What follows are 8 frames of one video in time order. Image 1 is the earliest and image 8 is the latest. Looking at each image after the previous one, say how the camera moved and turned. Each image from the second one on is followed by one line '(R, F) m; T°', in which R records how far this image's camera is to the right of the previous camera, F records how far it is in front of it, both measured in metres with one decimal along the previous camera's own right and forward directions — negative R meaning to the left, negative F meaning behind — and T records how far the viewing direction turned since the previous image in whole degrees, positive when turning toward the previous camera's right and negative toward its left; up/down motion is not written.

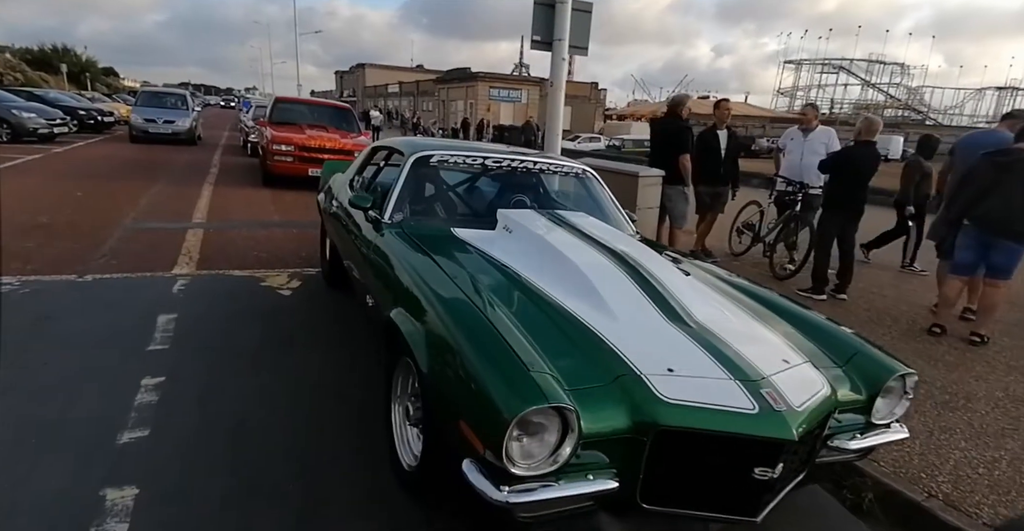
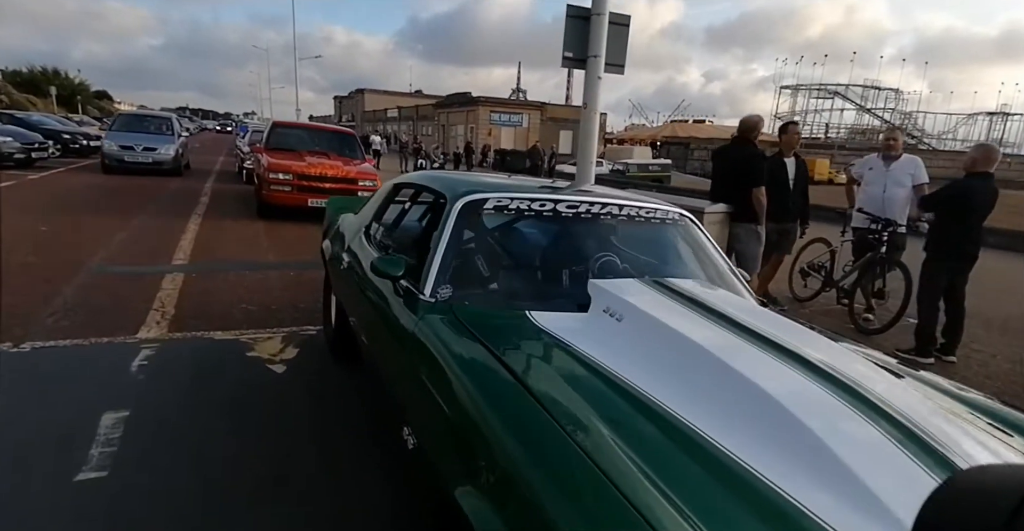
(-0.4, +1.0) m; 0°
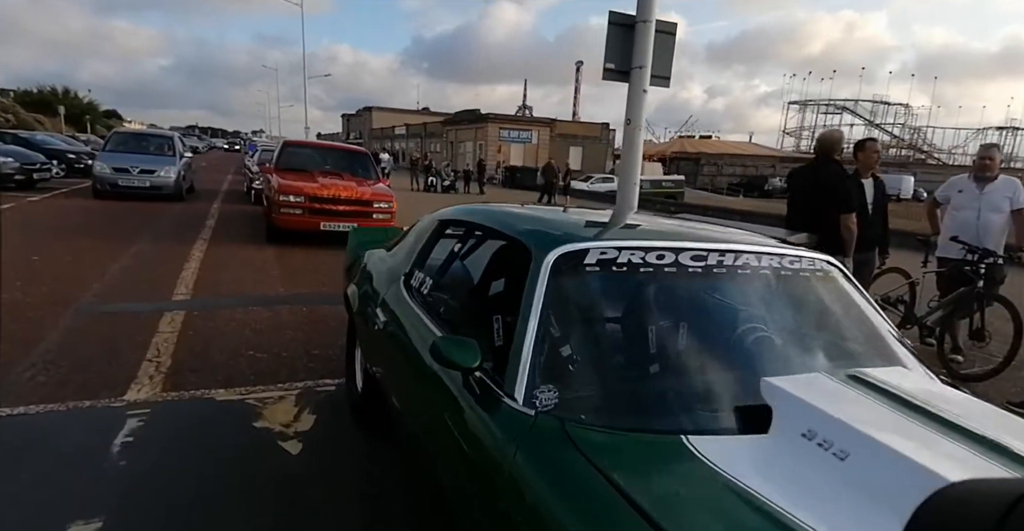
(-0.3, +0.7) m; -1°
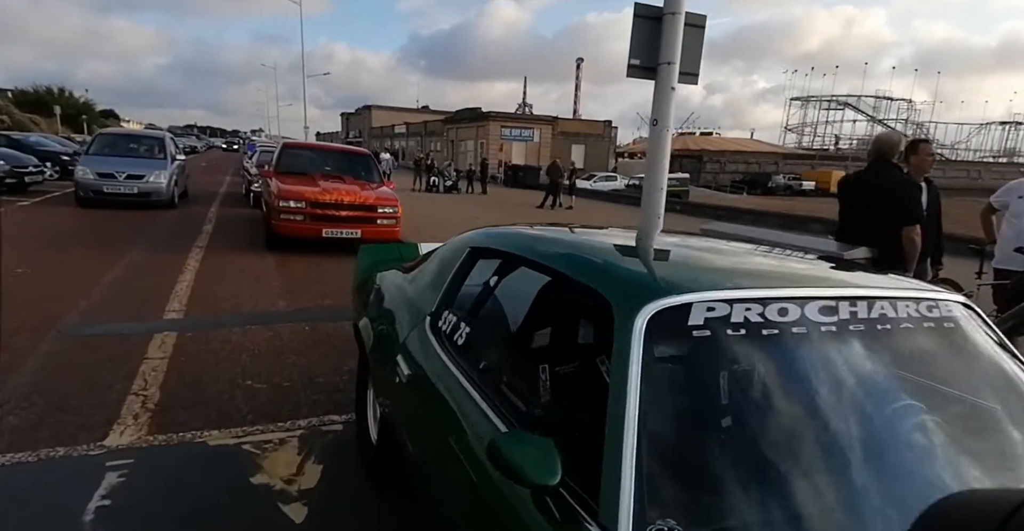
(-0.2, +0.4) m; 0°
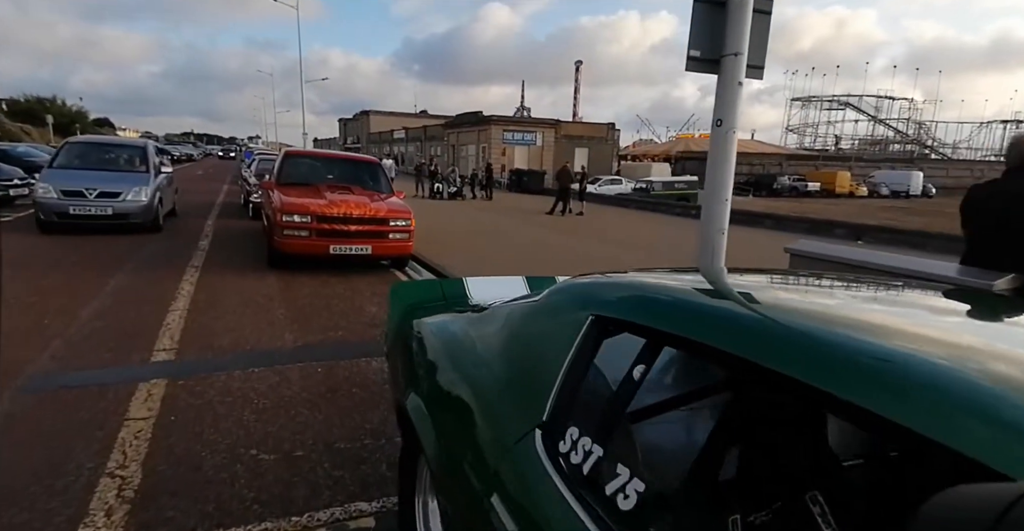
(-0.4, +0.8) m; 0°
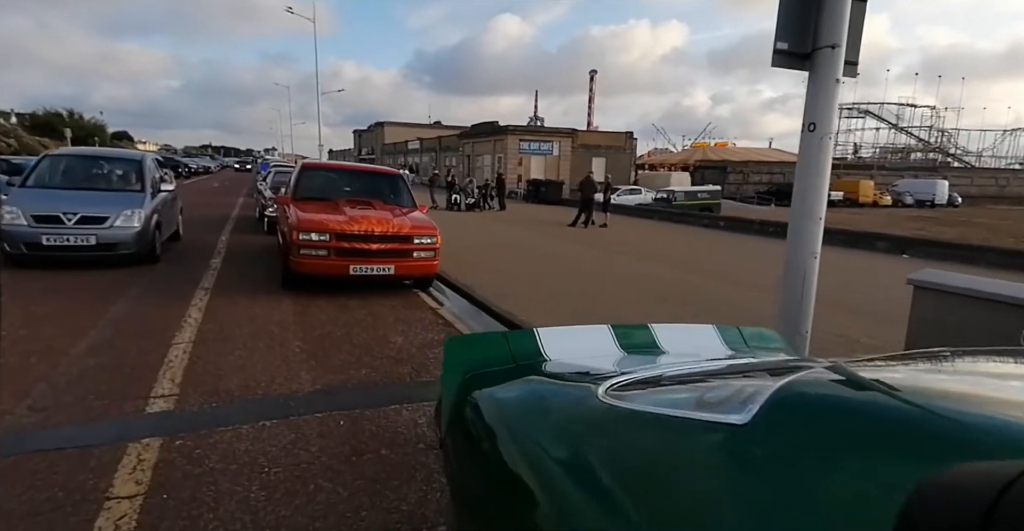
(-0.3, +0.7) m; -1°
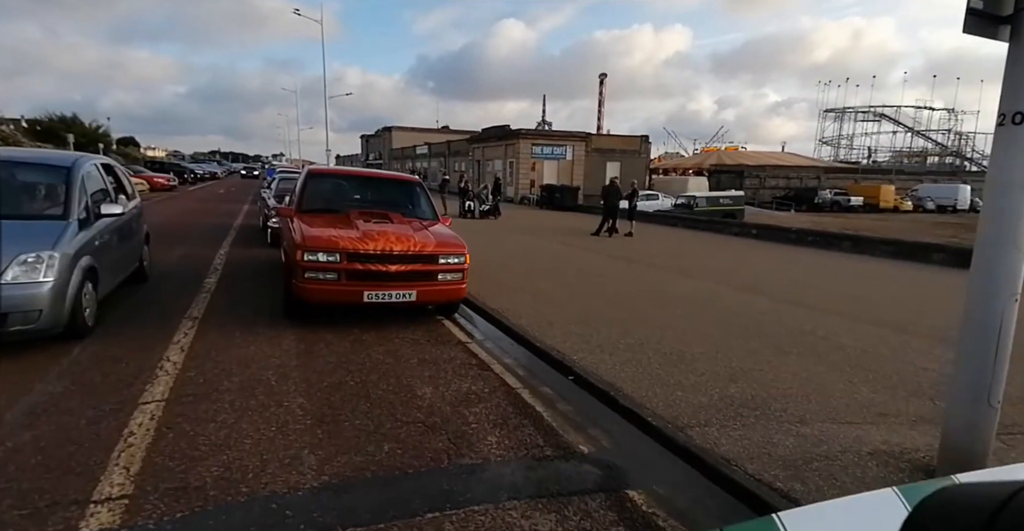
(-0.4, +1.2) m; -1°
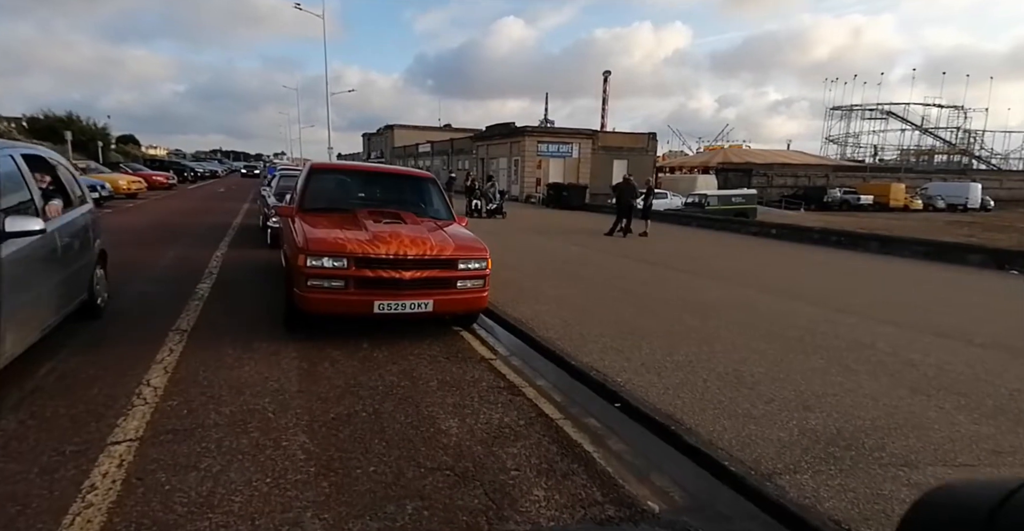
(-0.3, +0.7) m; 0°
